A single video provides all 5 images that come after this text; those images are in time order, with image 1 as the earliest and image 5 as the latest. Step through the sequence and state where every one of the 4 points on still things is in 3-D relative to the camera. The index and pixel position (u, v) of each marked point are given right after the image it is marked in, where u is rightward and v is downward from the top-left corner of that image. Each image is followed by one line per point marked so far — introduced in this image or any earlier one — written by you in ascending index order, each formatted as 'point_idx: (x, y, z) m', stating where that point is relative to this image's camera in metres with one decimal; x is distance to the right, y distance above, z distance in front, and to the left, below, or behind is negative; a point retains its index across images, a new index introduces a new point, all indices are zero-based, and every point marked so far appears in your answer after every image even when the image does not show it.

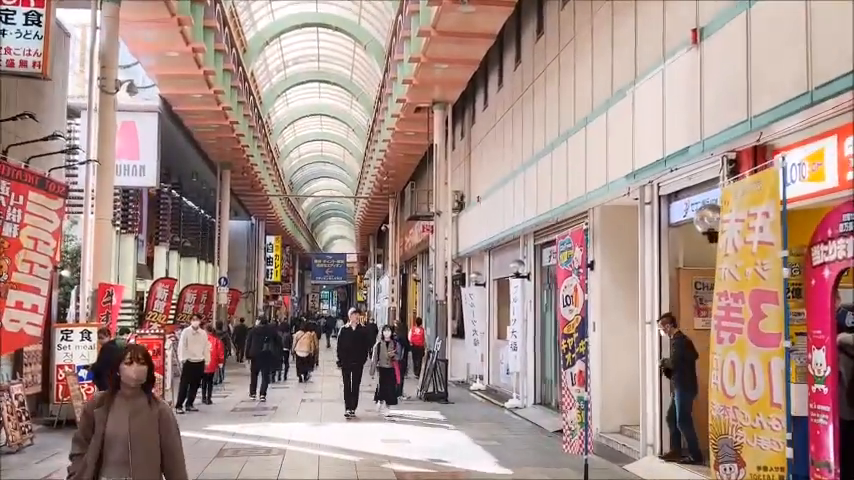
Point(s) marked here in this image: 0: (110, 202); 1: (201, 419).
0: (-4.5, +0.5, +12.5) m
1: (-2.9, -2.3, +11.5) m
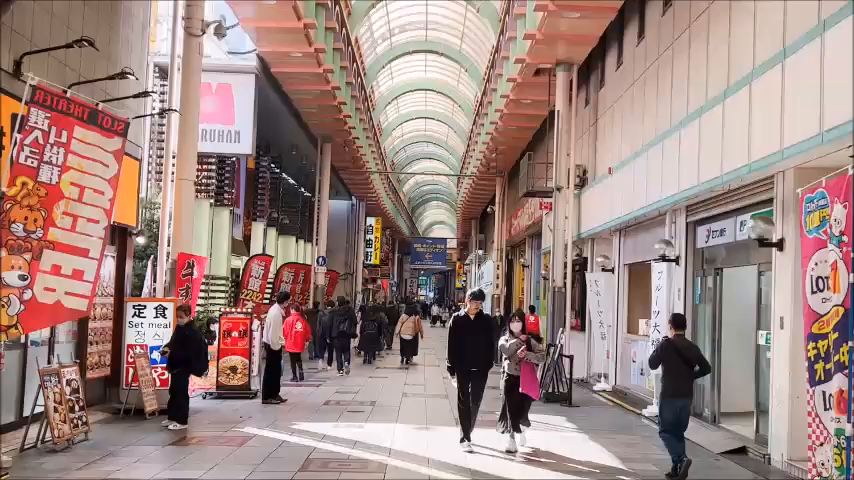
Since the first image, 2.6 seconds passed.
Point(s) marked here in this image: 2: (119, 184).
0: (-2.9, +0.9, +11.0) m
1: (-1.6, -1.9, +9.8) m
2: (-2.4, +0.4, +6.8) m
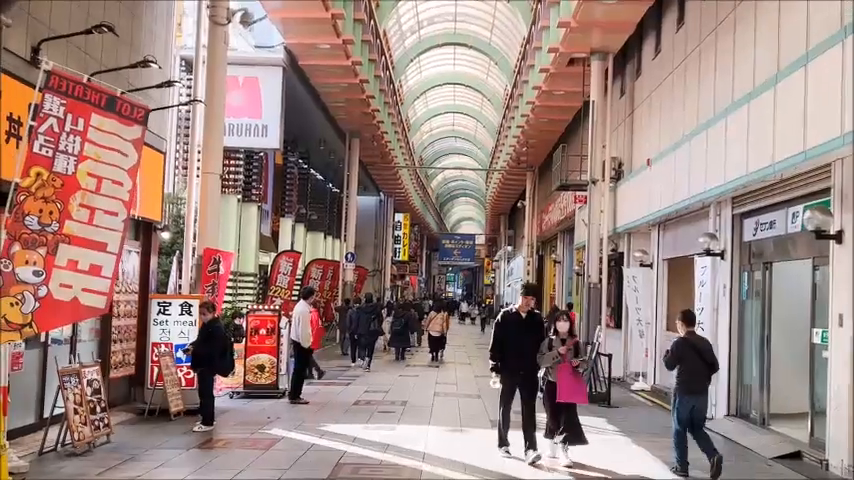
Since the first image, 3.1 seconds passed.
0: (-2.5, +1.0, +10.7) m
1: (-1.2, -1.9, +9.5) m
2: (-2.1, +0.5, +6.5) m
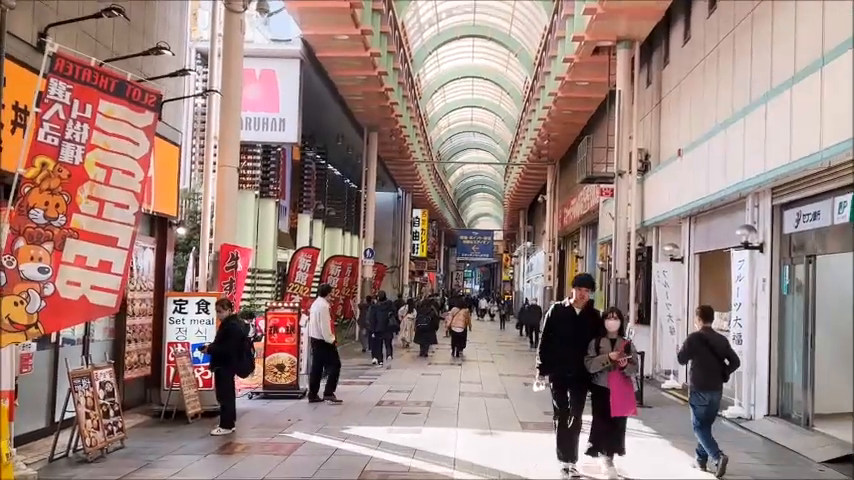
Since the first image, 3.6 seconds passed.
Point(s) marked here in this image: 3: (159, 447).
0: (-2.2, +1.1, +10.4) m
1: (-0.9, -1.8, +9.1) m
2: (-1.9, +0.5, +6.2) m
3: (-2.1, -1.7, +7.1) m
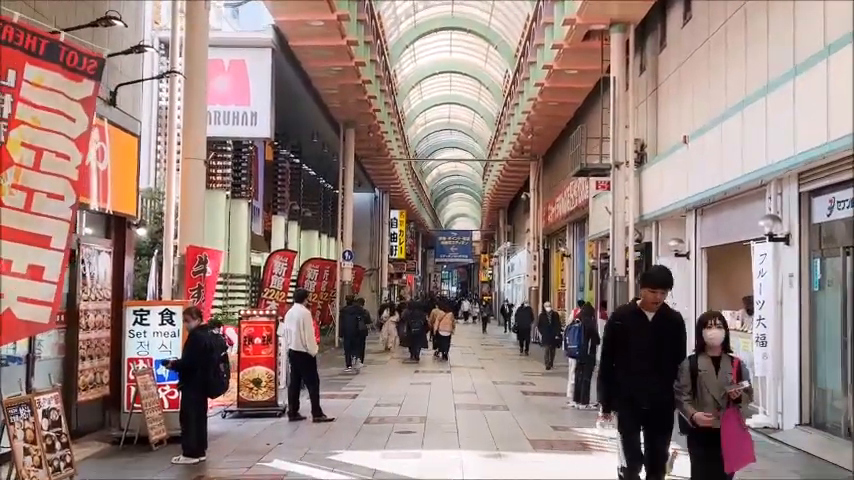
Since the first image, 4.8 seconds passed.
0: (-2.4, +1.0, +9.3) m
1: (-1.0, -1.8, +8.1) m
2: (-1.9, +0.5, +5.1) m
3: (-2.1, -1.7, +6.1) m
